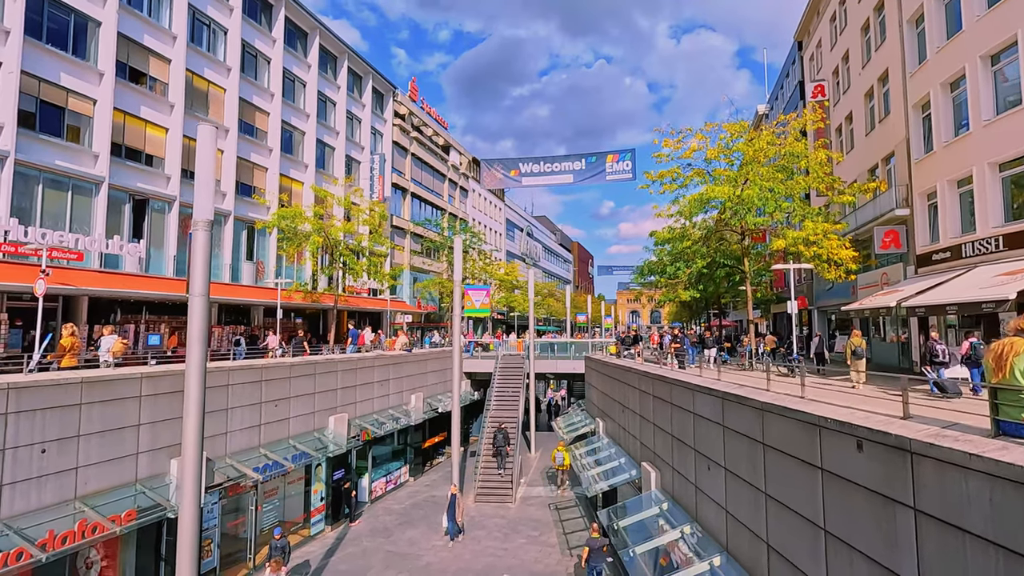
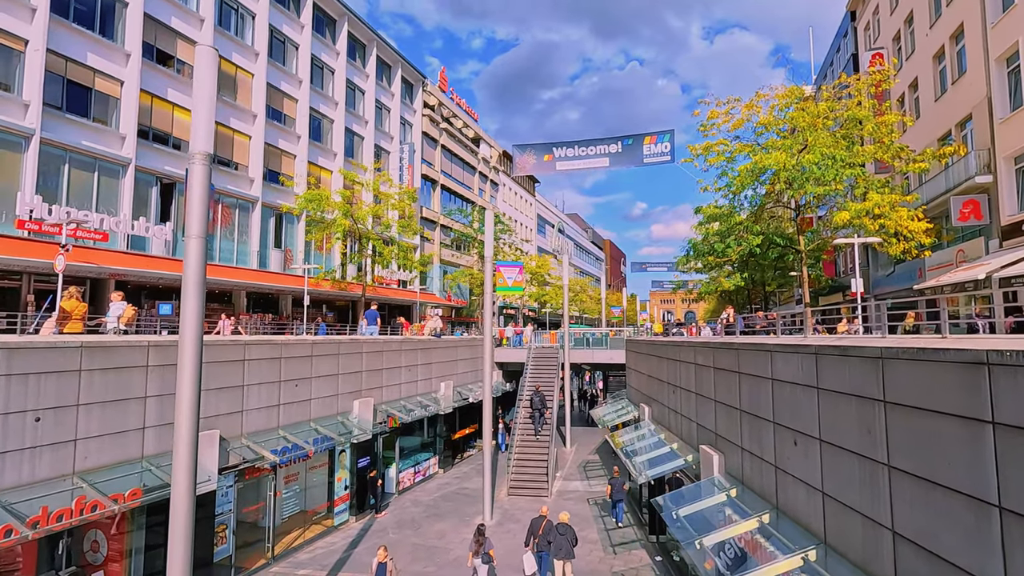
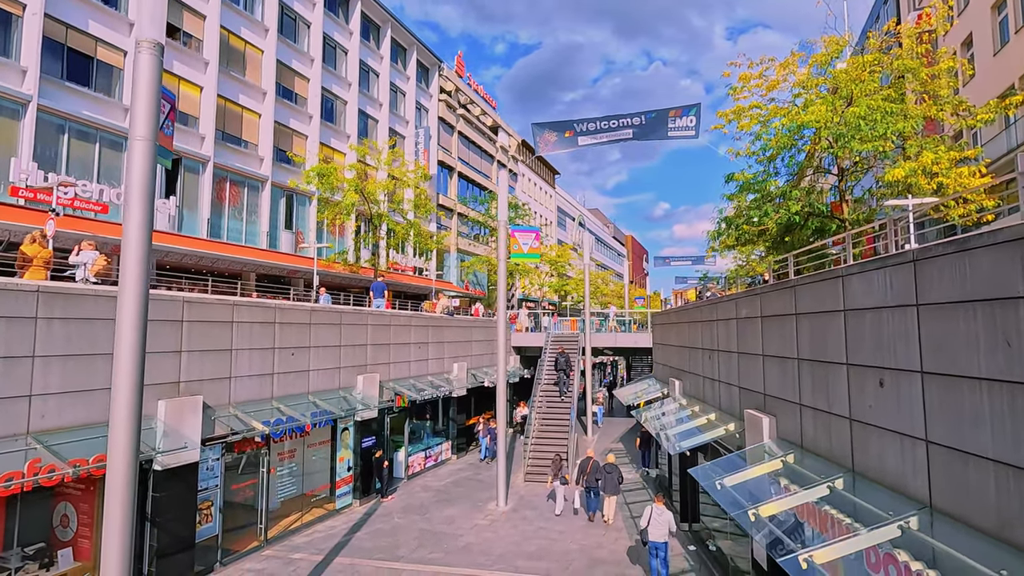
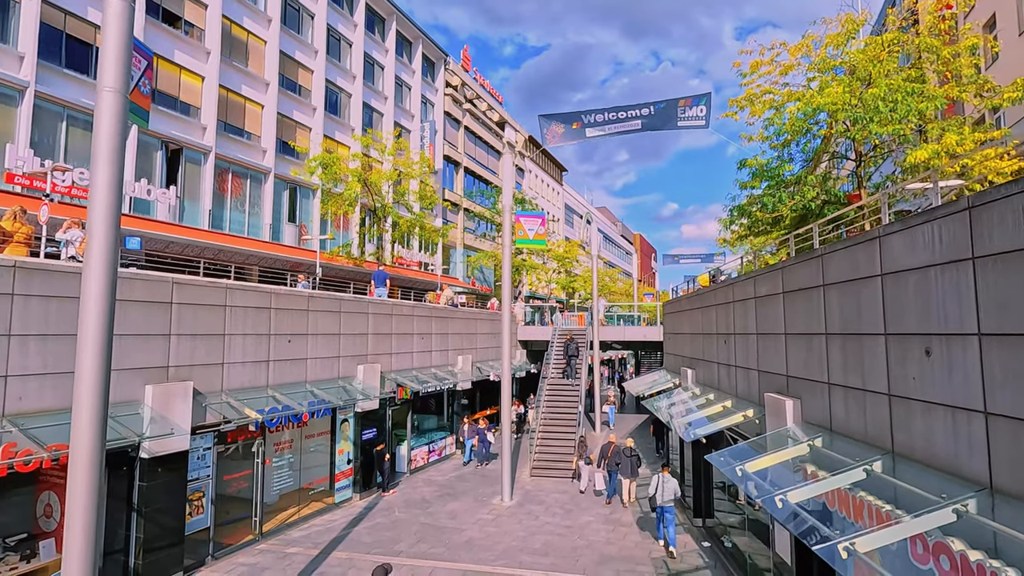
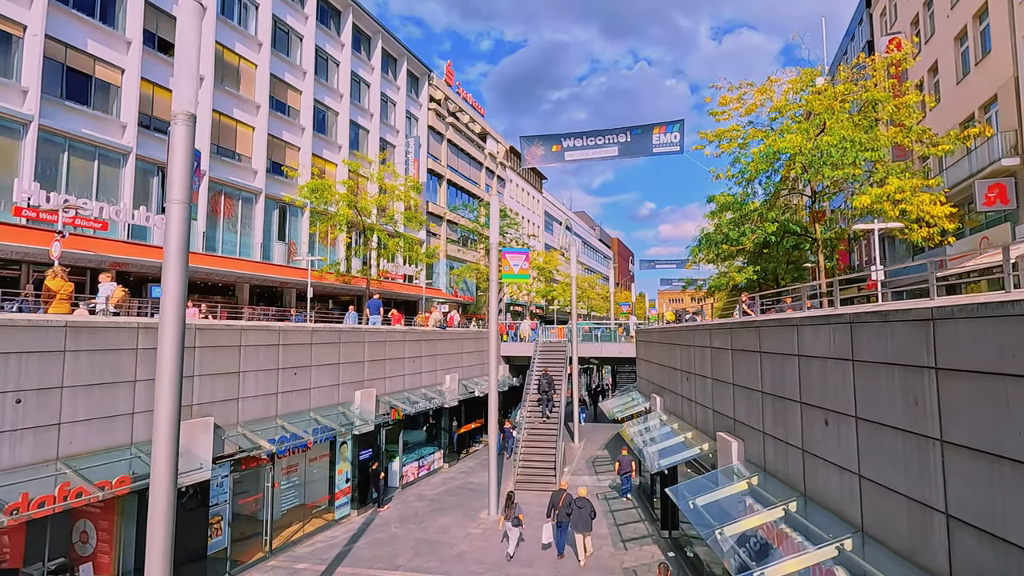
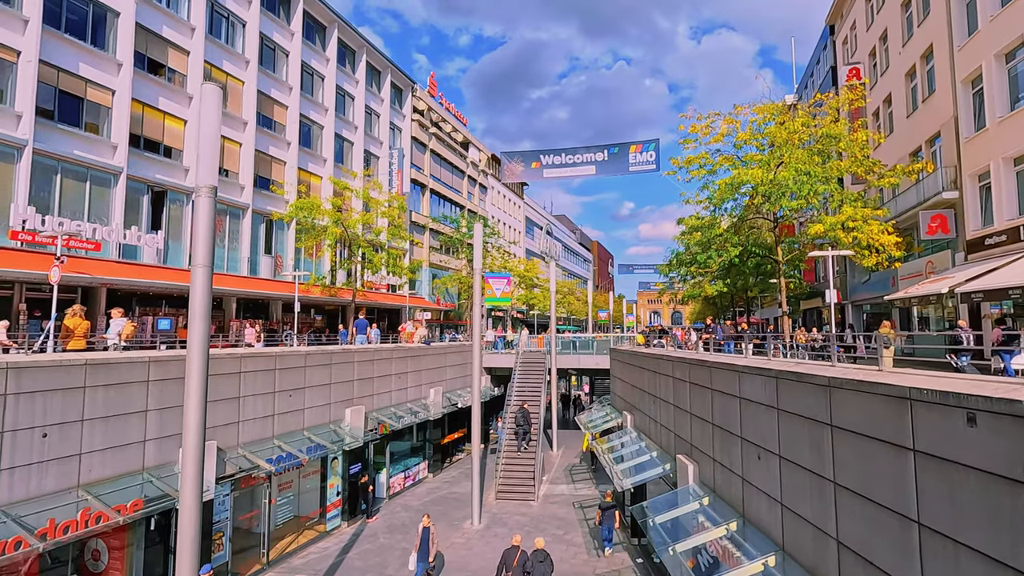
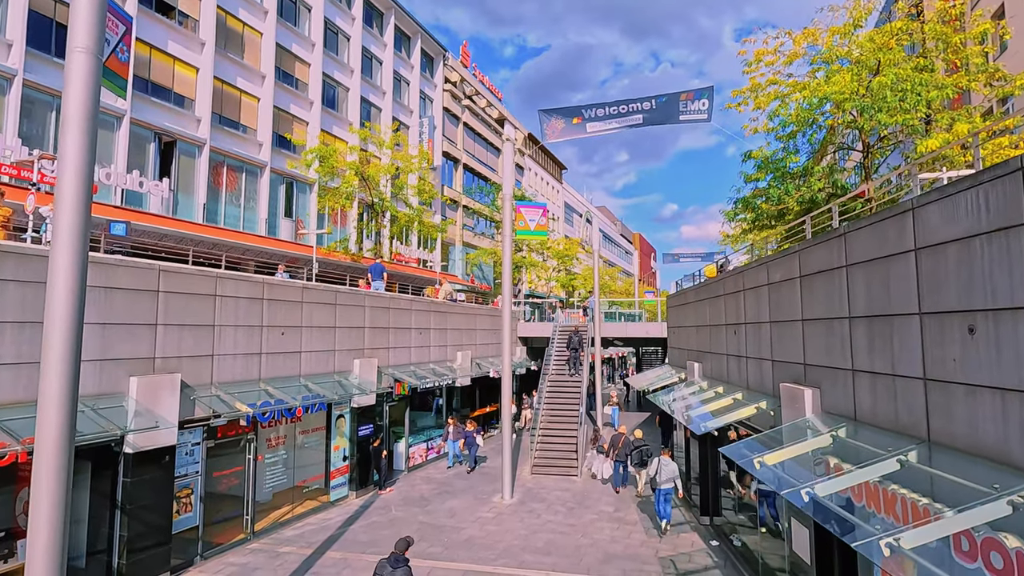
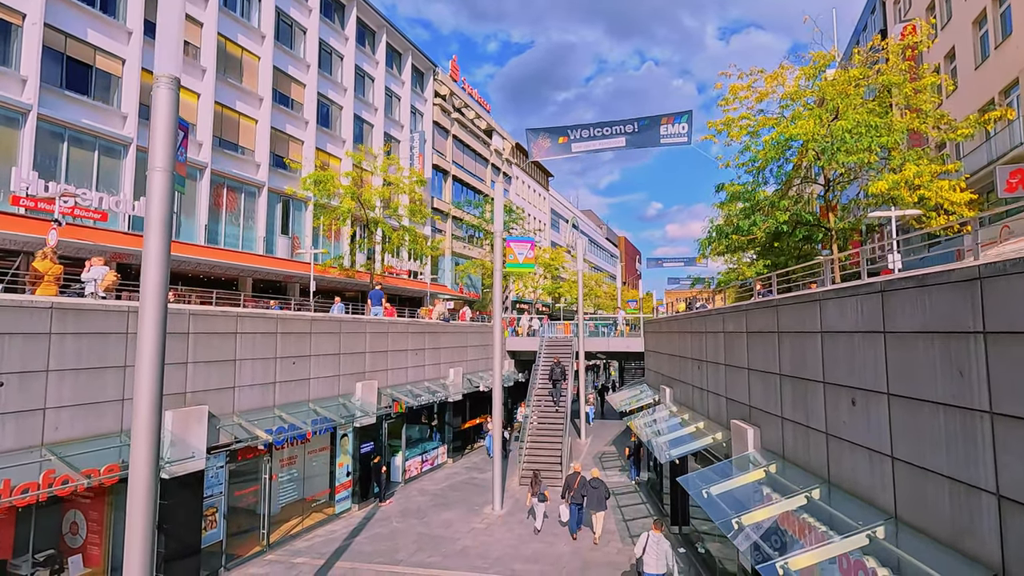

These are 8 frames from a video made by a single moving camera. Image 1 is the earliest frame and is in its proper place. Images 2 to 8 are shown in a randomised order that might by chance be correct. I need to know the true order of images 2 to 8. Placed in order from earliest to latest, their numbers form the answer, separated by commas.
6, 2, 5, 8, 3, 4, 7
